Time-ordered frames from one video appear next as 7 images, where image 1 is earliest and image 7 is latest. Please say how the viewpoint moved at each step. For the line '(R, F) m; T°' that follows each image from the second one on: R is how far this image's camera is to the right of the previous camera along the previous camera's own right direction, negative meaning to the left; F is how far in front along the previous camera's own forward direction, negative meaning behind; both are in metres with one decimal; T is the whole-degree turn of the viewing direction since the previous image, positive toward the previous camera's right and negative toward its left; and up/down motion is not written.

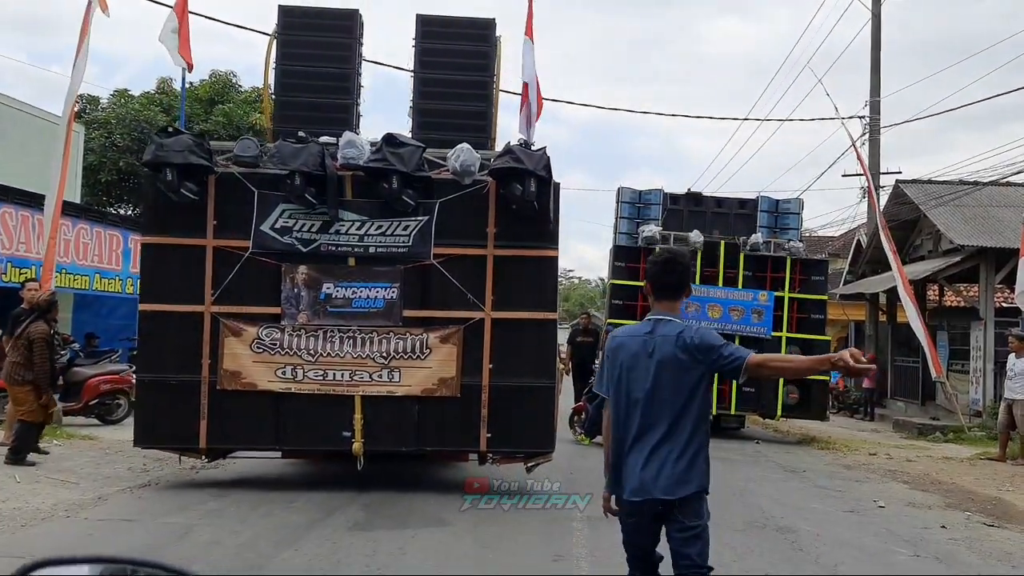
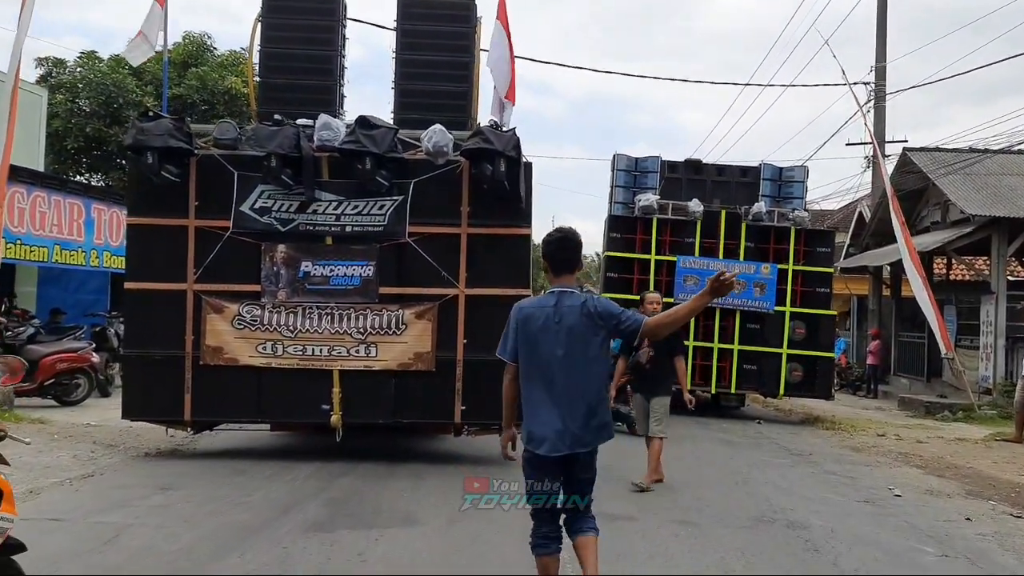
(+0.1, +0.8) m; 0°
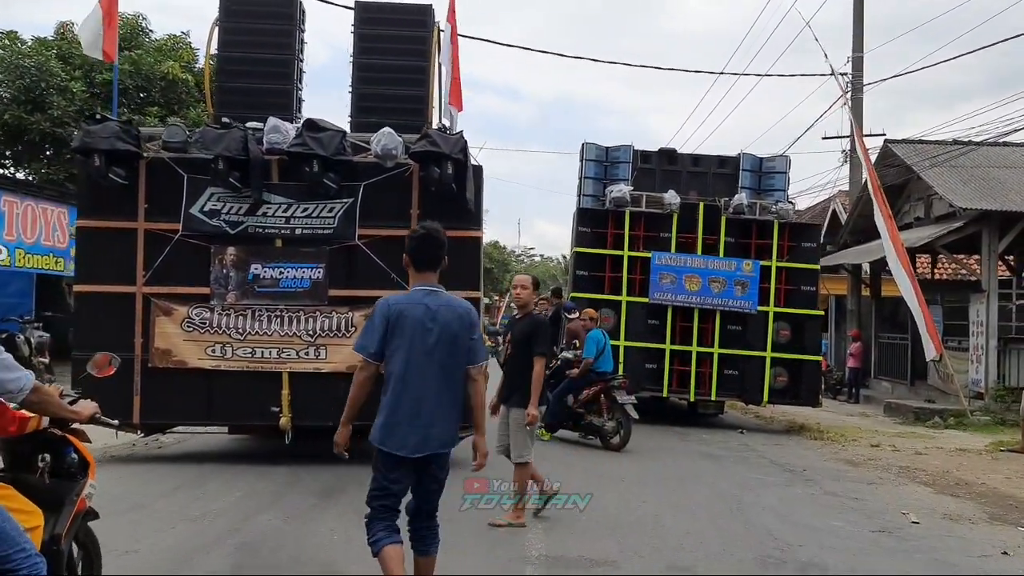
(+0.1, +1.2) m; +2°
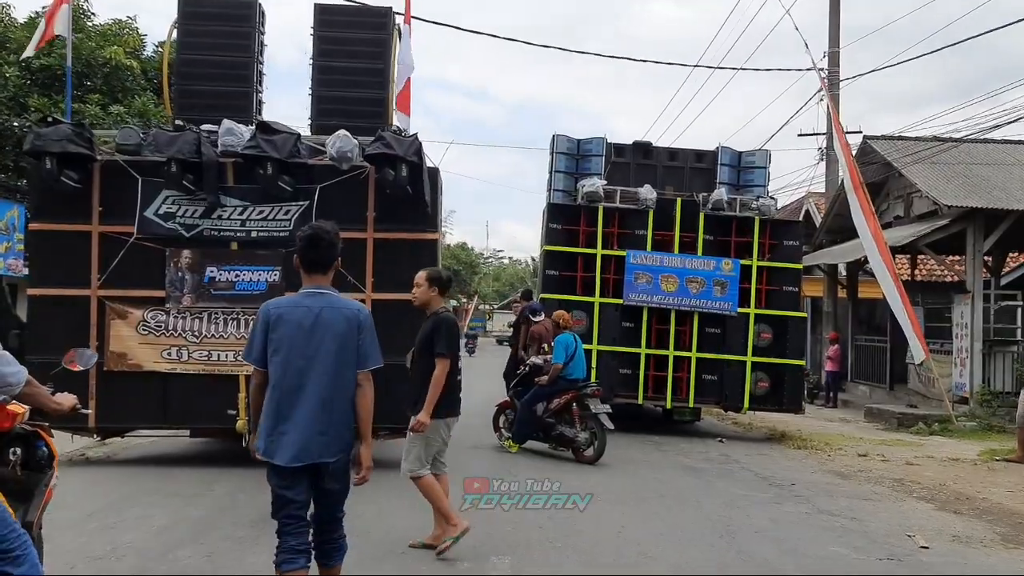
(0.0, +0.8) m; +2°
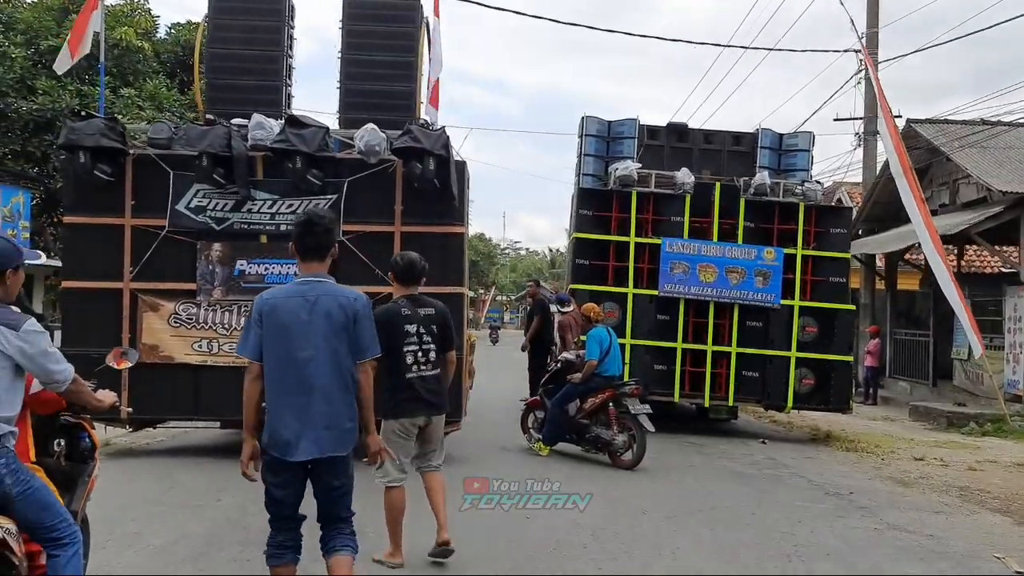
(-0.1, +0.7) m; -1°
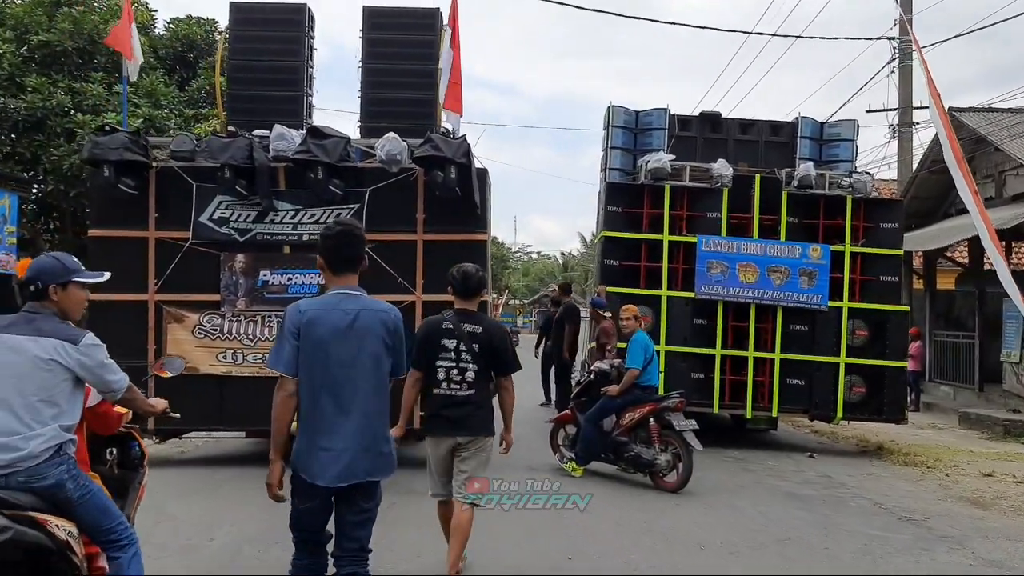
(-0.1, +0.8) m; -1°
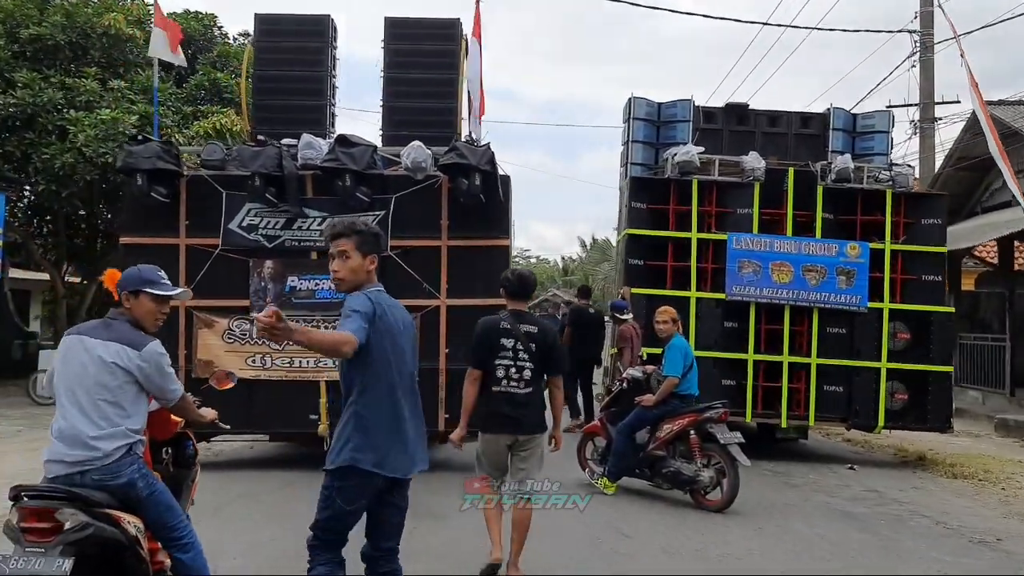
(-0.2, +0.6) m; 0°
